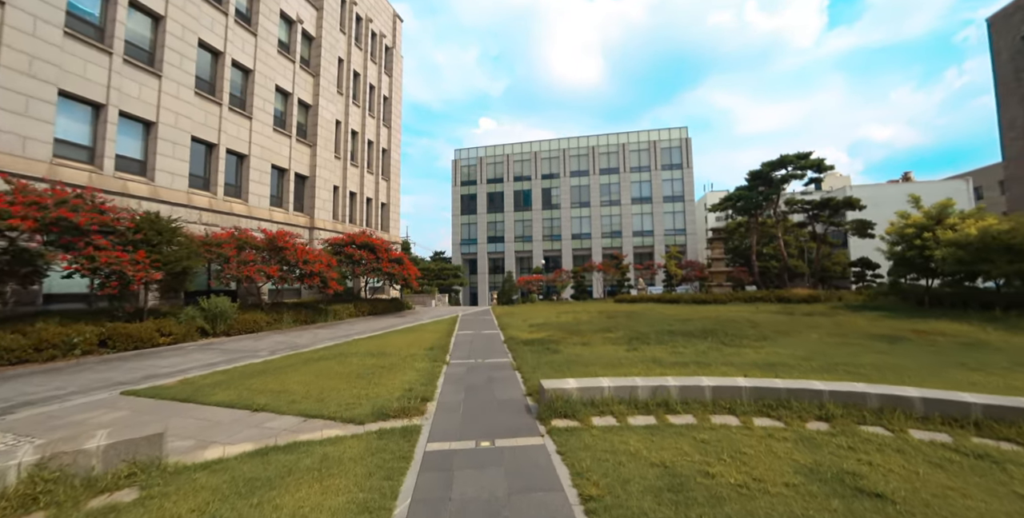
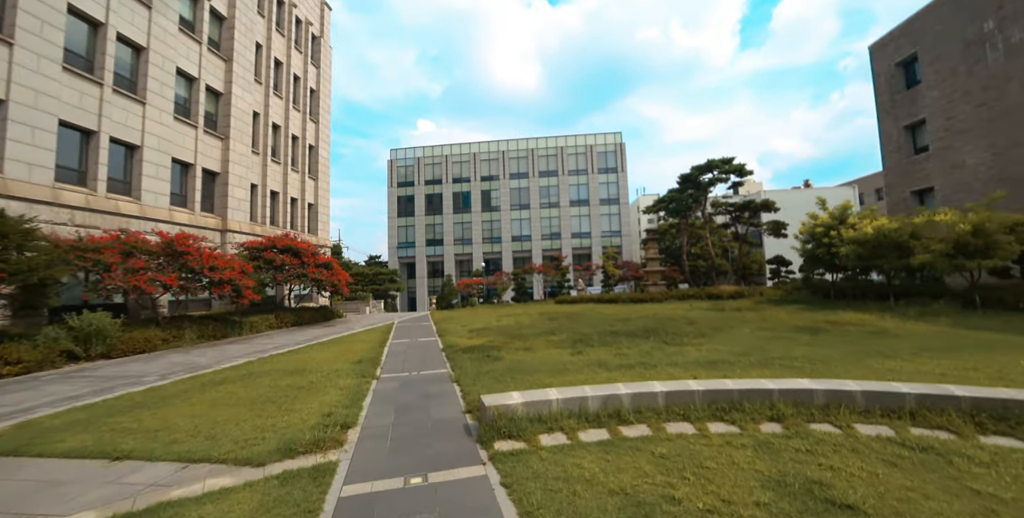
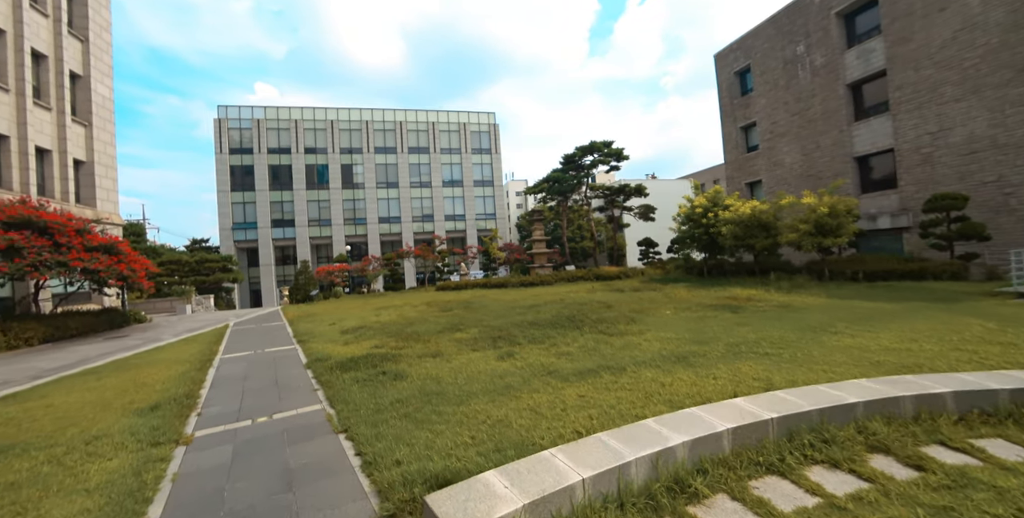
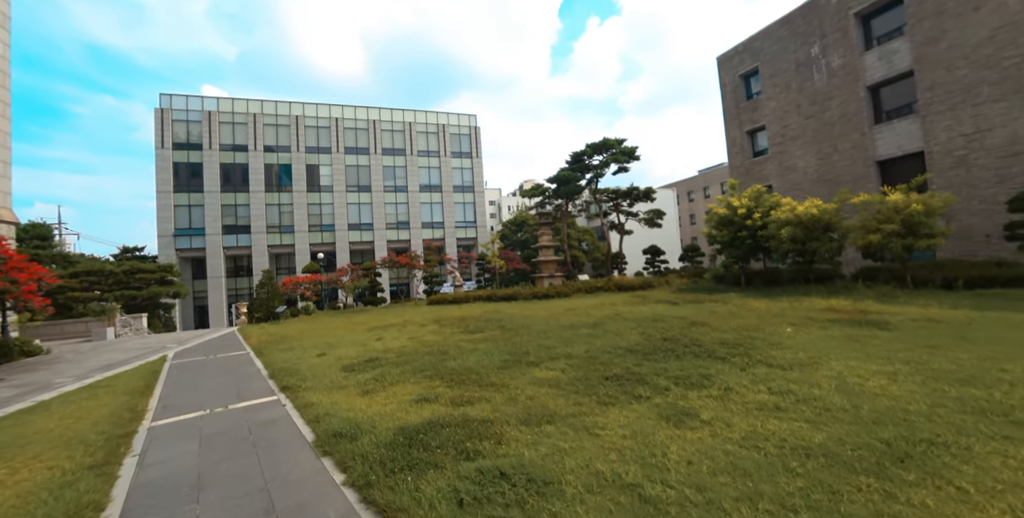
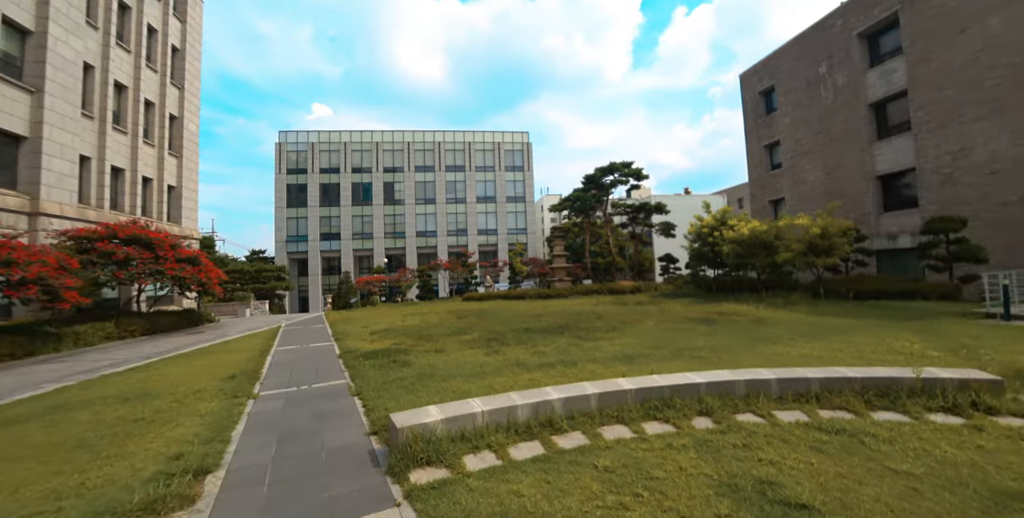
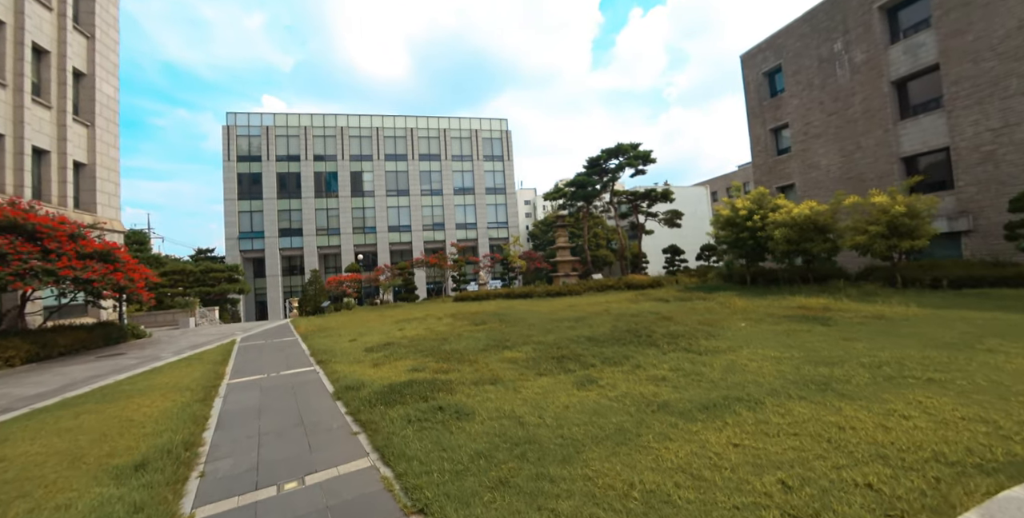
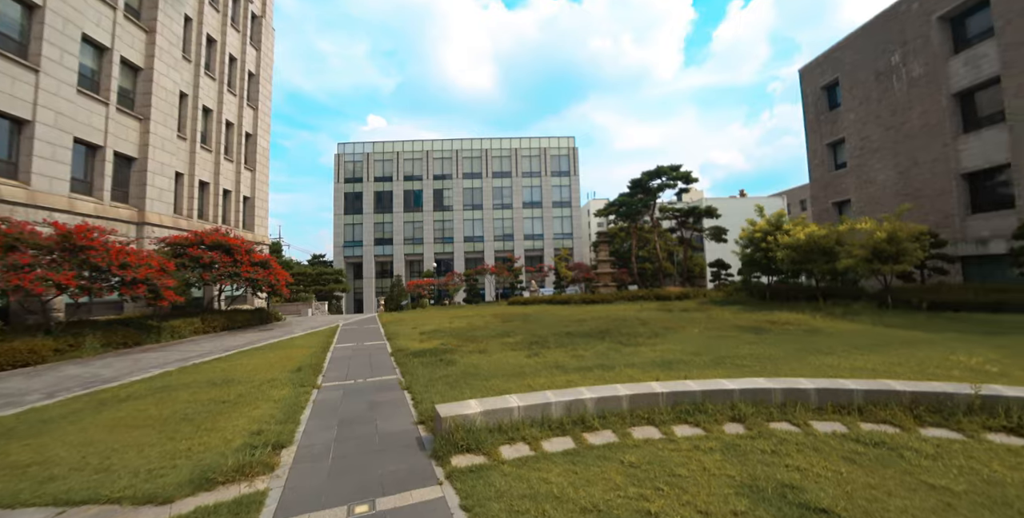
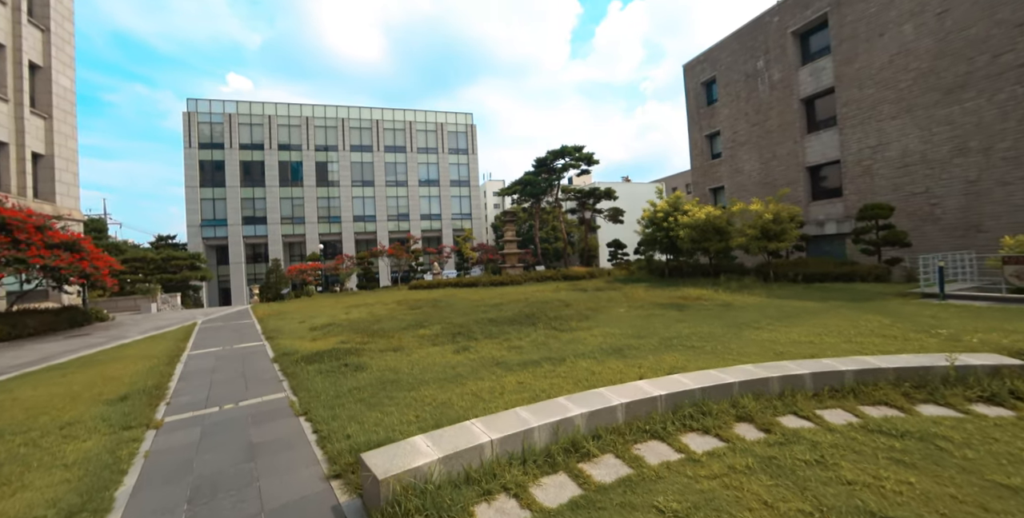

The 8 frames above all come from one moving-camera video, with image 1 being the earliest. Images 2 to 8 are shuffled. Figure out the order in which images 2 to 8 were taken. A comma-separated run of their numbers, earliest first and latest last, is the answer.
2, 7, 5, 8, 3, 6, 4
